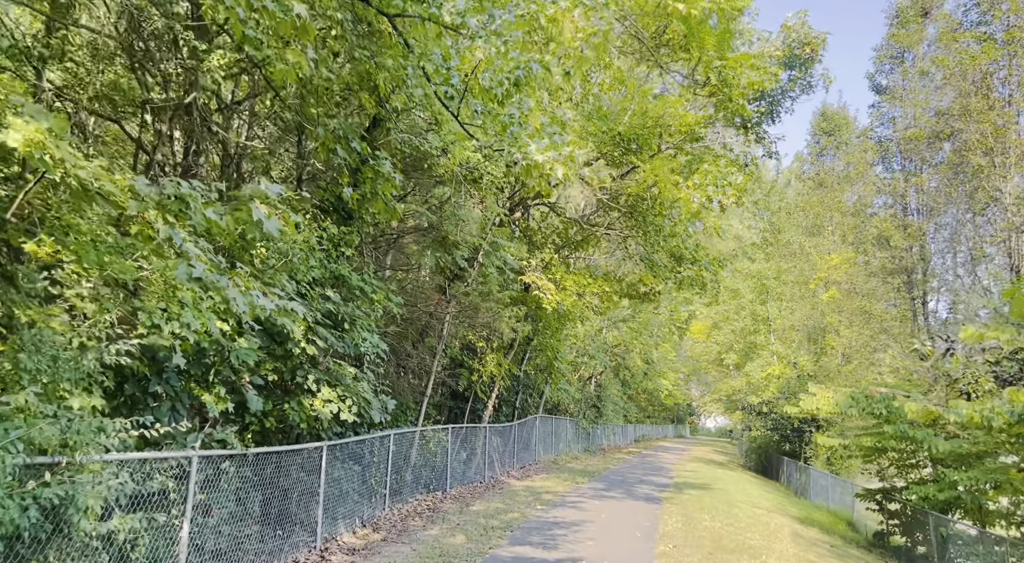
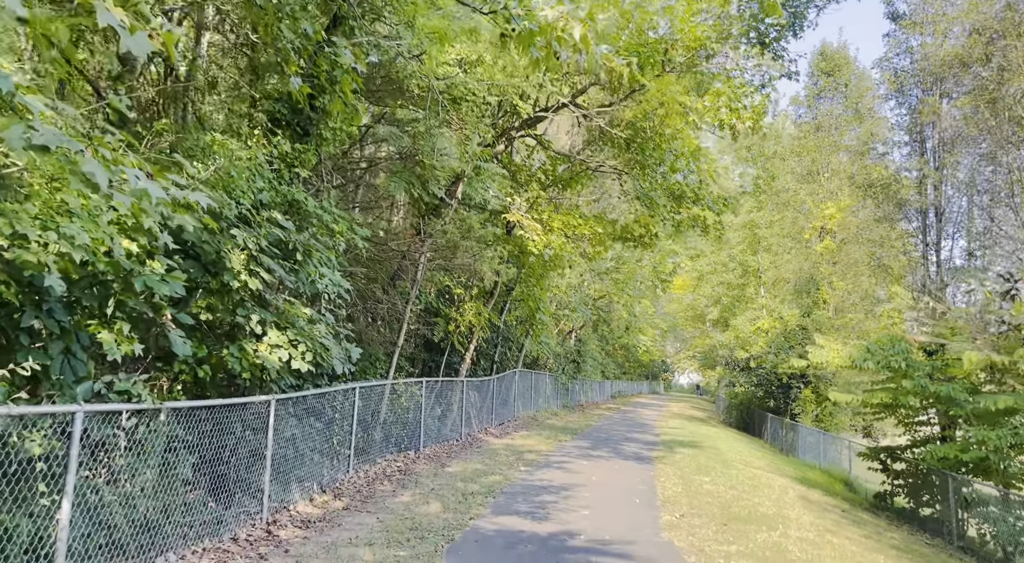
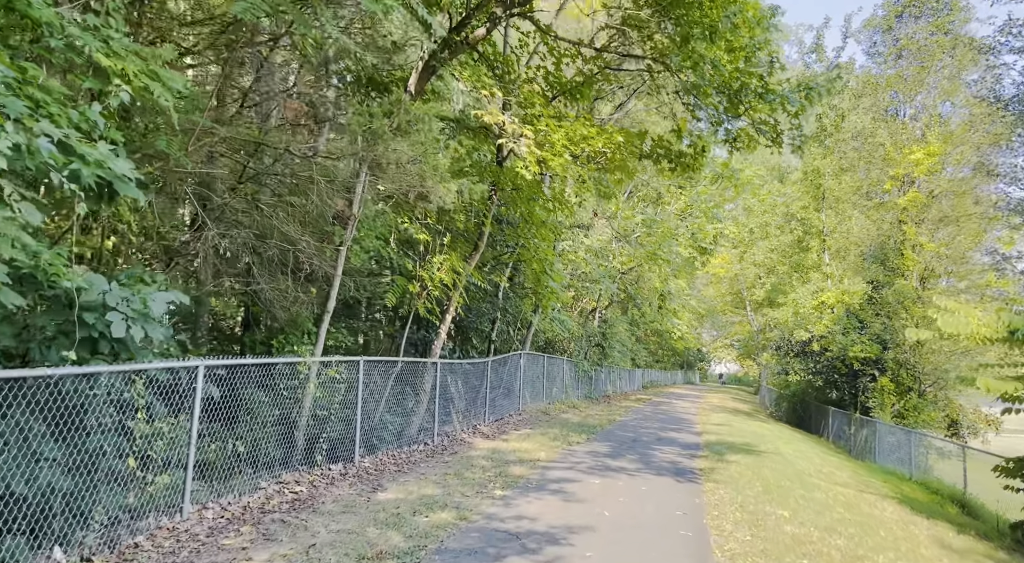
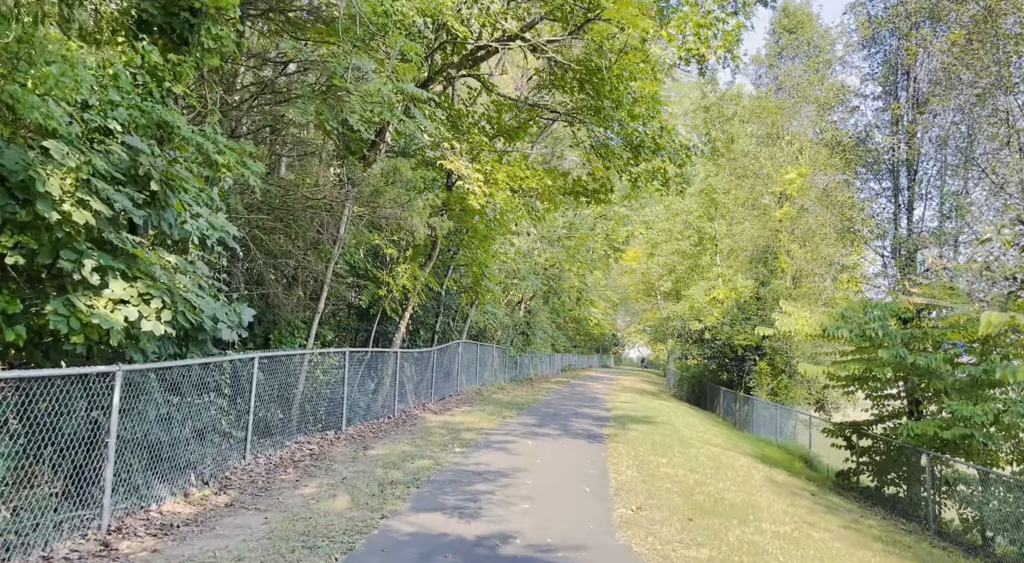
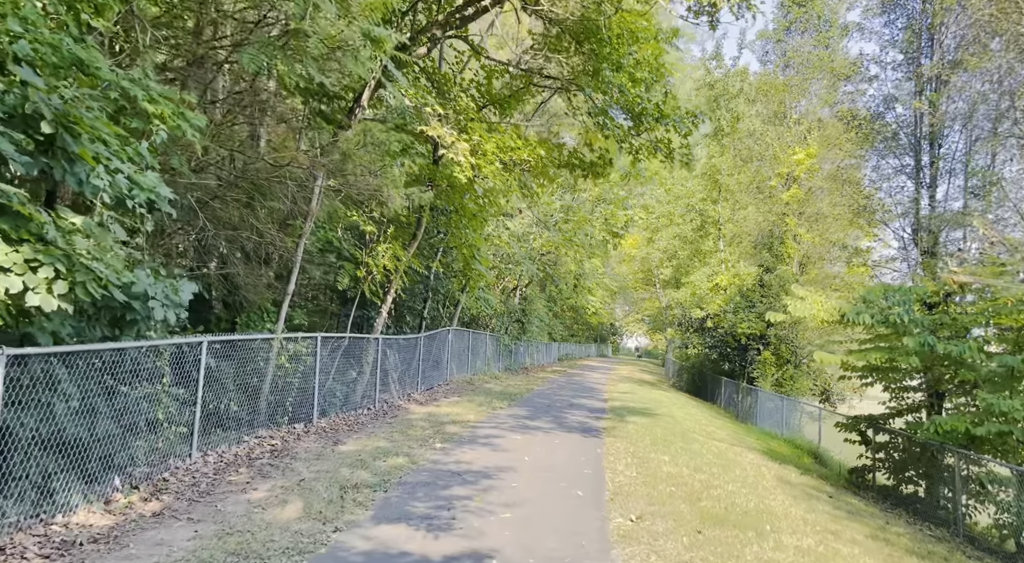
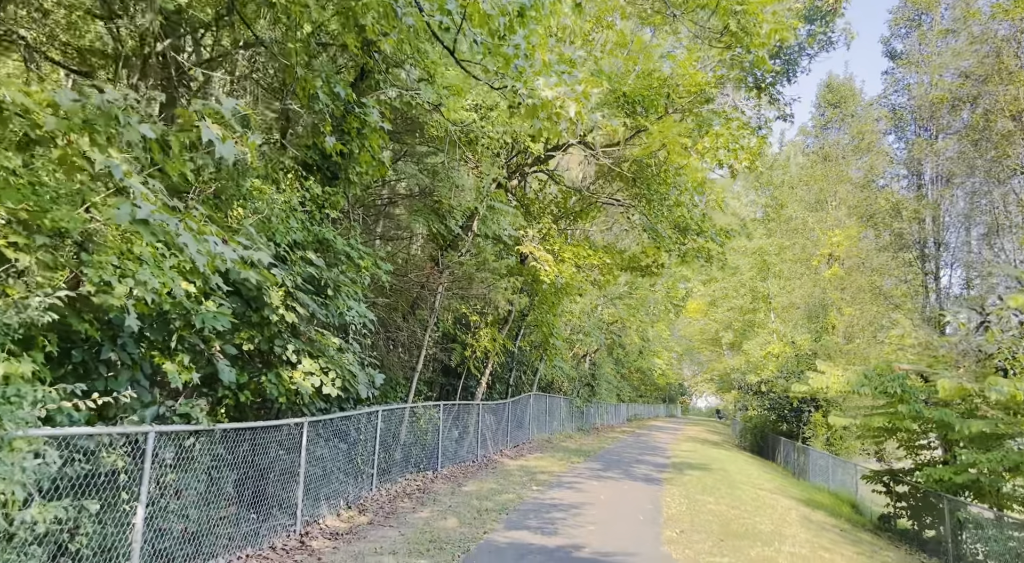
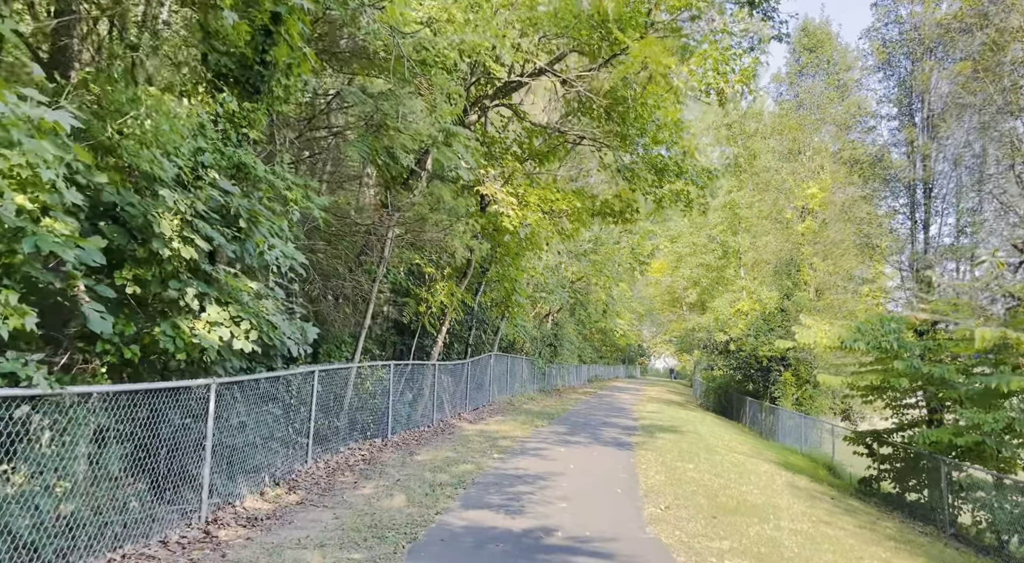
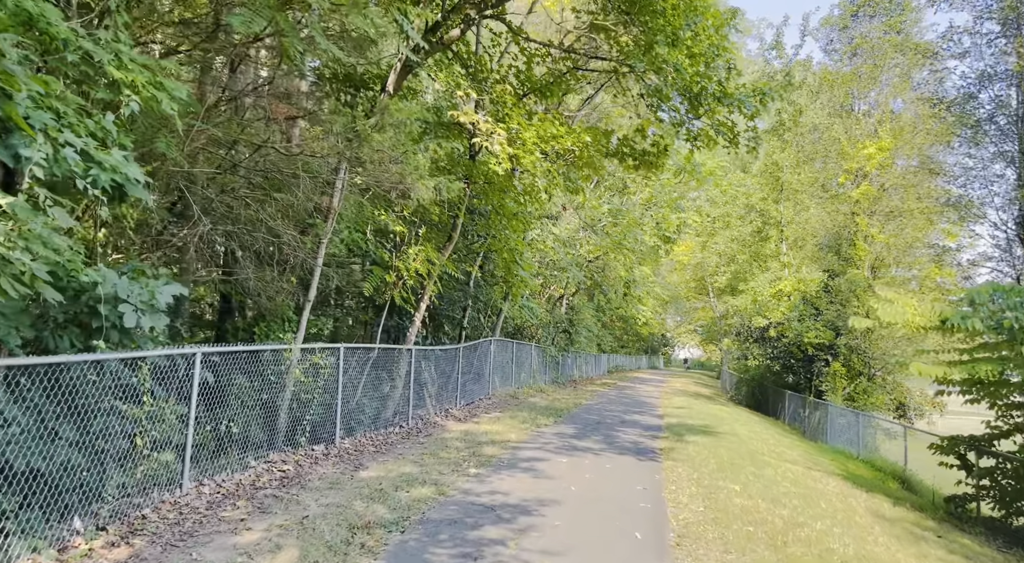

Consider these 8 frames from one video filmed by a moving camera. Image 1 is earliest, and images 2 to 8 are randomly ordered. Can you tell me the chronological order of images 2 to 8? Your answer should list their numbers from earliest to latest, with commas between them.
6, 2, 7, 4, 5, 8, 3
